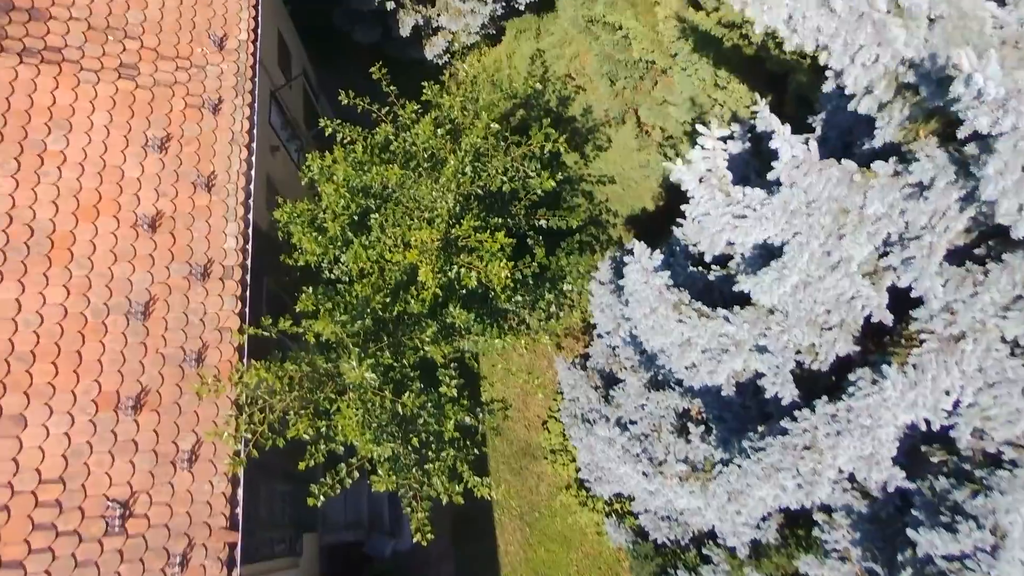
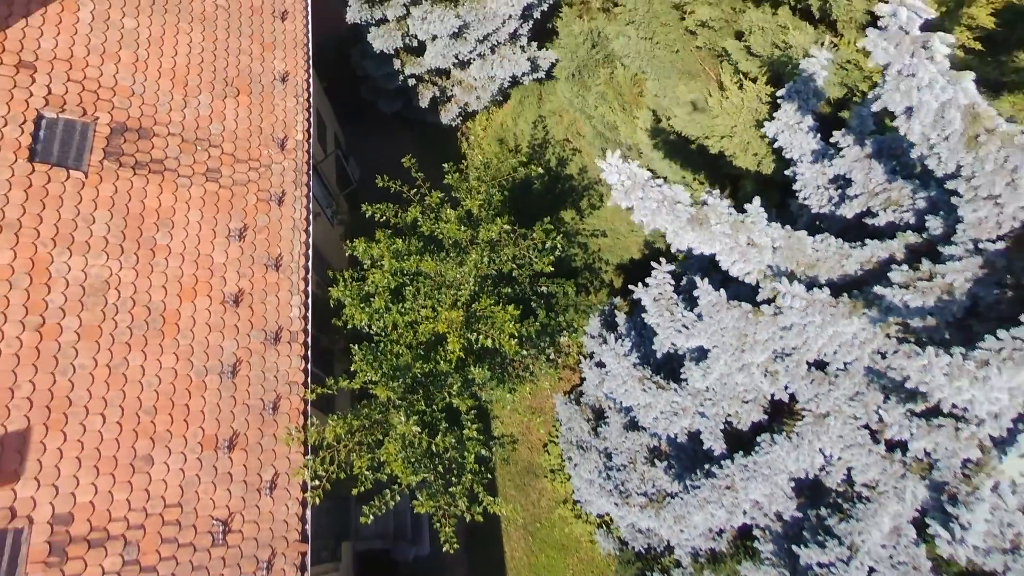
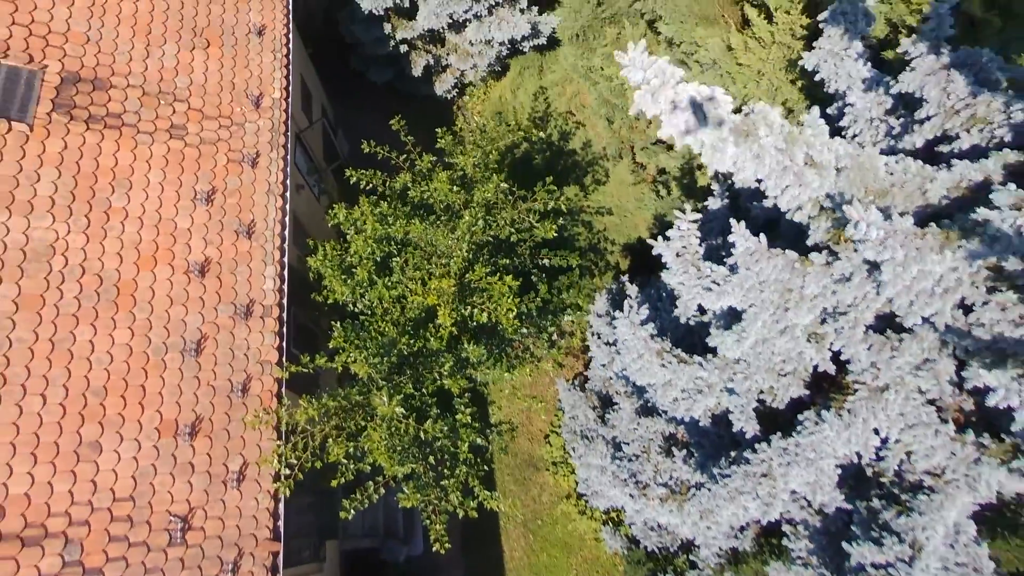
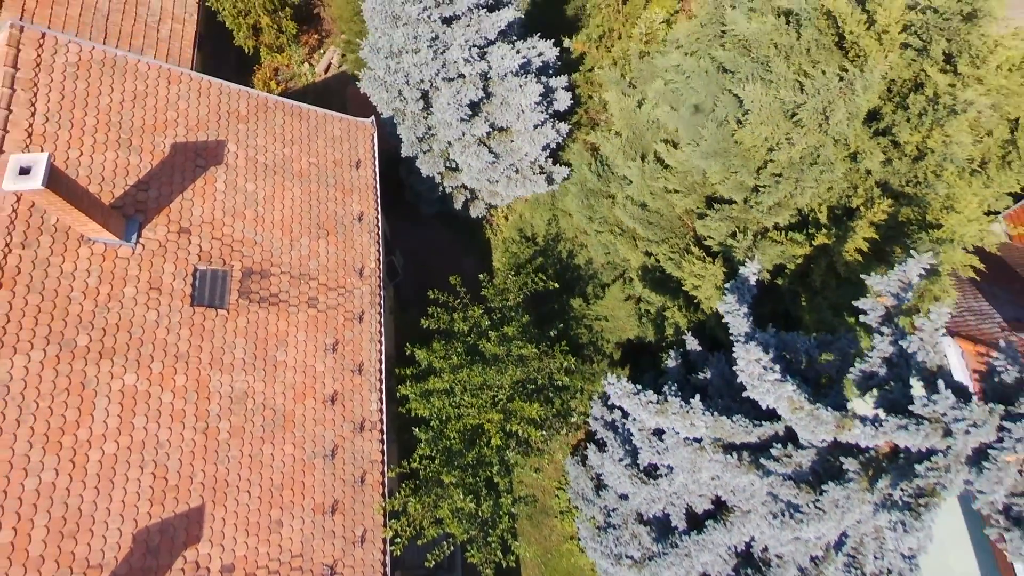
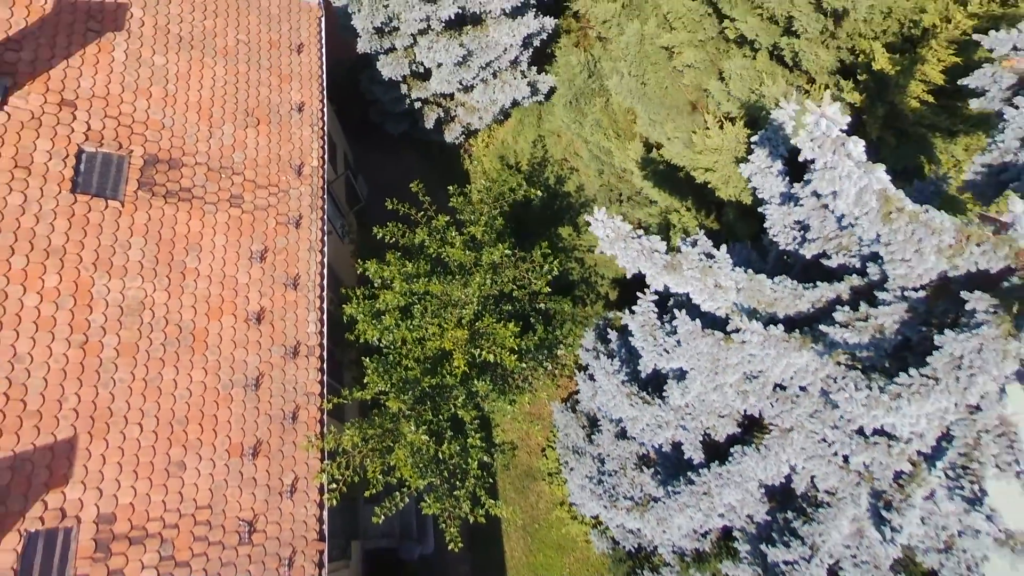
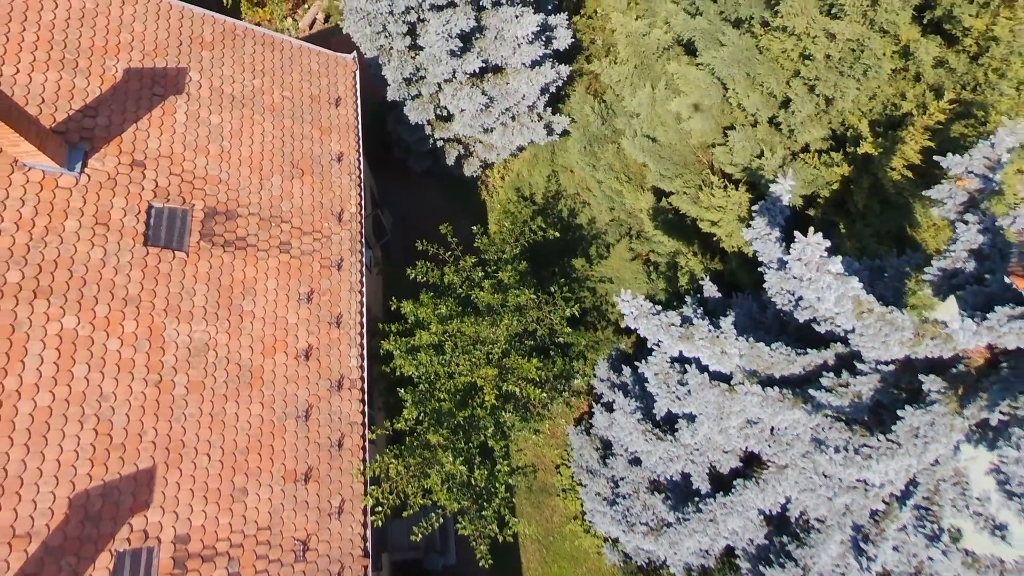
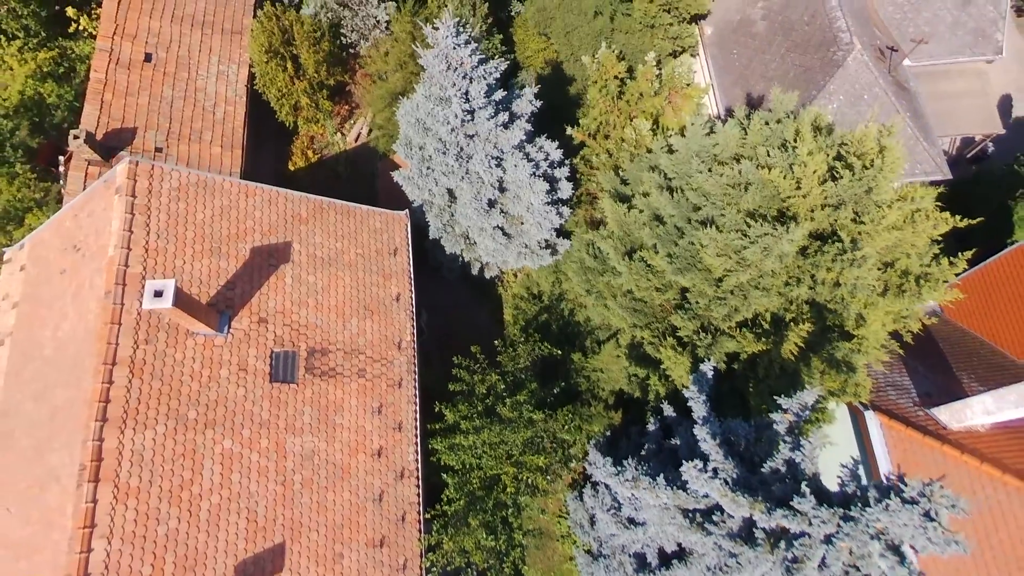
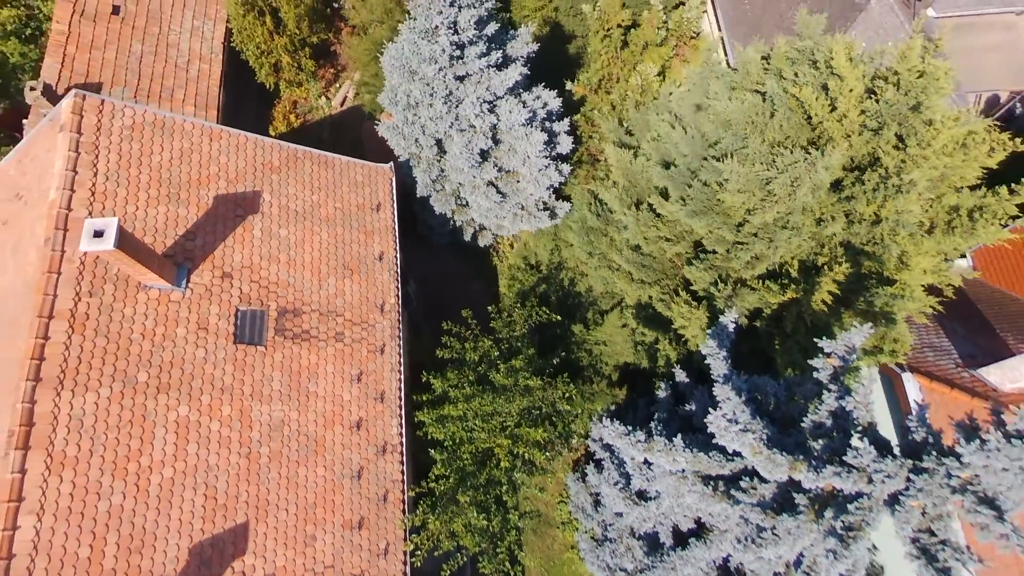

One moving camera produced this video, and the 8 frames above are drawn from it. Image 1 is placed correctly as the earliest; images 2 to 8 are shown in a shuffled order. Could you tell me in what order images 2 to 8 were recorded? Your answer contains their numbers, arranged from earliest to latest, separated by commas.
3, 2, 5, 6, 4, 8, 7
